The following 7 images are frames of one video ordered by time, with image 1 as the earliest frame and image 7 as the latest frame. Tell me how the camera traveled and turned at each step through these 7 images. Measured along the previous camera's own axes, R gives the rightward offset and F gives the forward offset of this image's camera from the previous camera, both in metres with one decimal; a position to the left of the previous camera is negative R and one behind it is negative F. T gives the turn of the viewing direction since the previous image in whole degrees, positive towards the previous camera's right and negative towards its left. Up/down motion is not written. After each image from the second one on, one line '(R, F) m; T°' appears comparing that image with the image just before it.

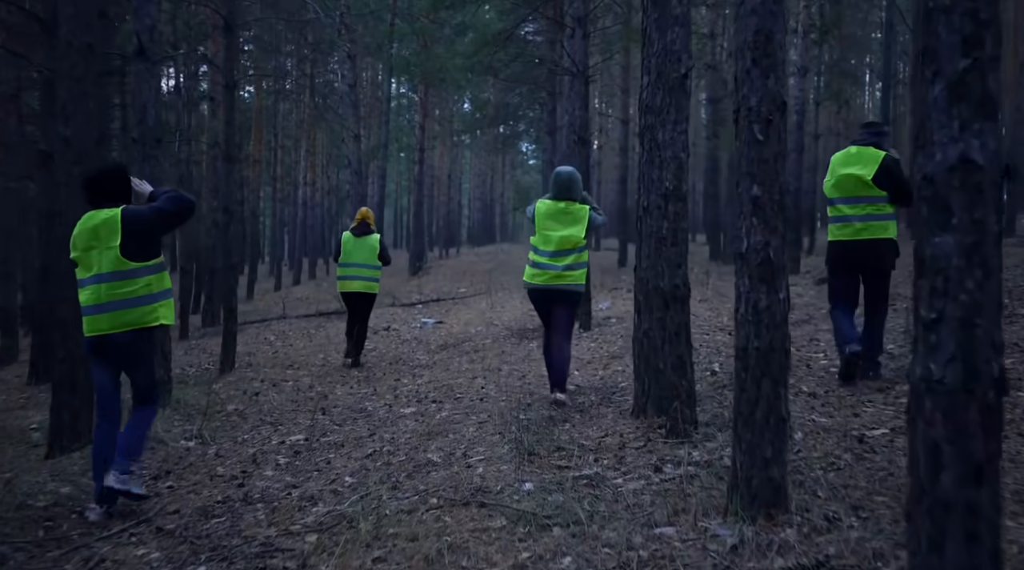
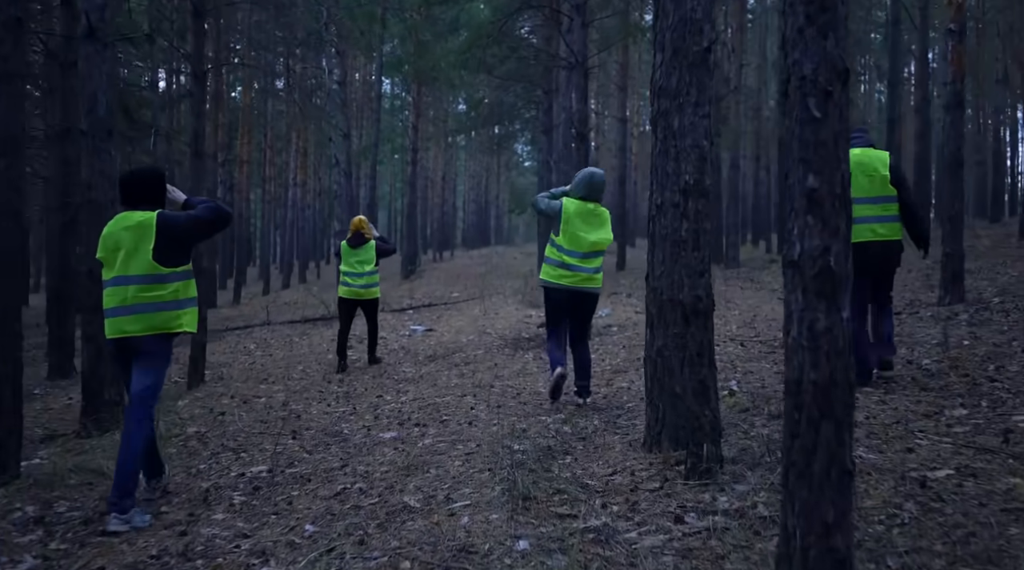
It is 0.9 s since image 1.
(0.0, +1.0) m; 0°
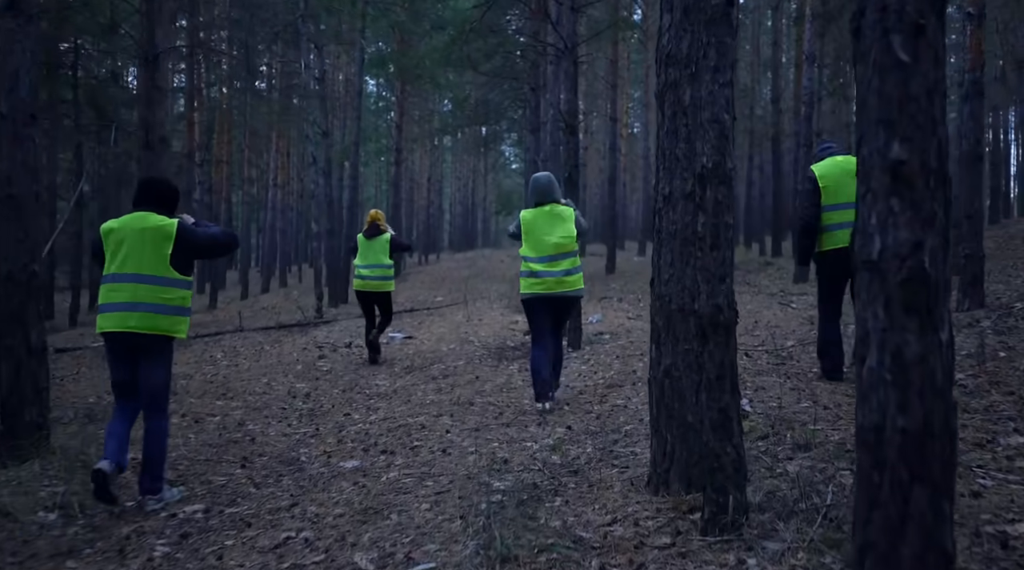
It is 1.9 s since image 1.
(+0.1, +1.0) m; +1°
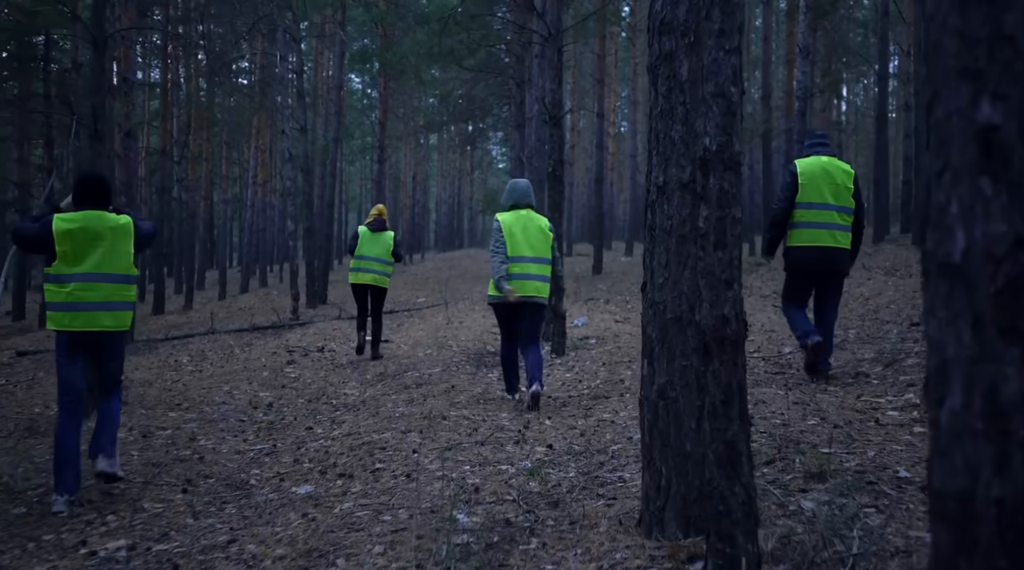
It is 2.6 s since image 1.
(+0.1, +0.7) m; +1°
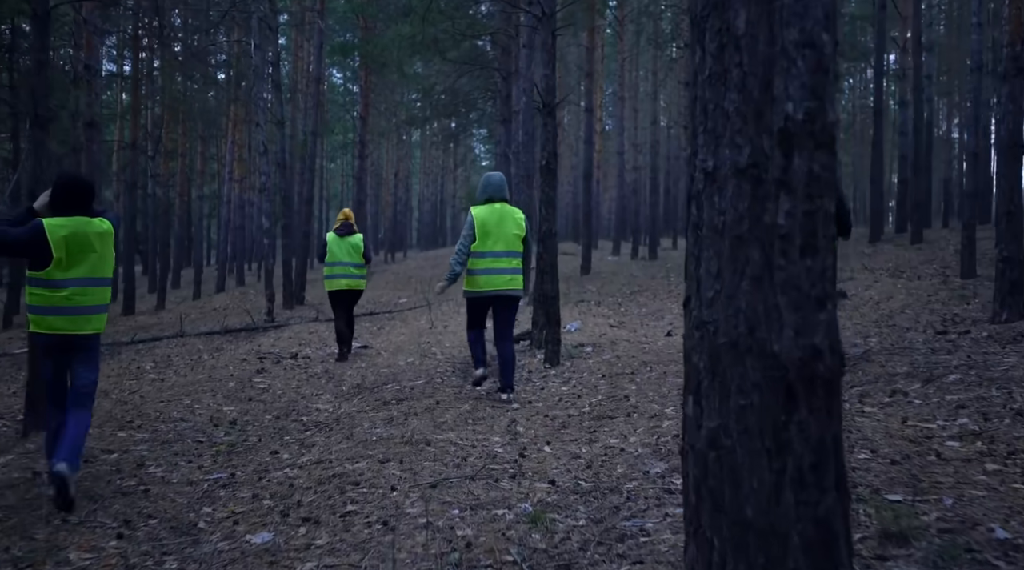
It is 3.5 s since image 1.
(-0.1, +0.9) m; +1°
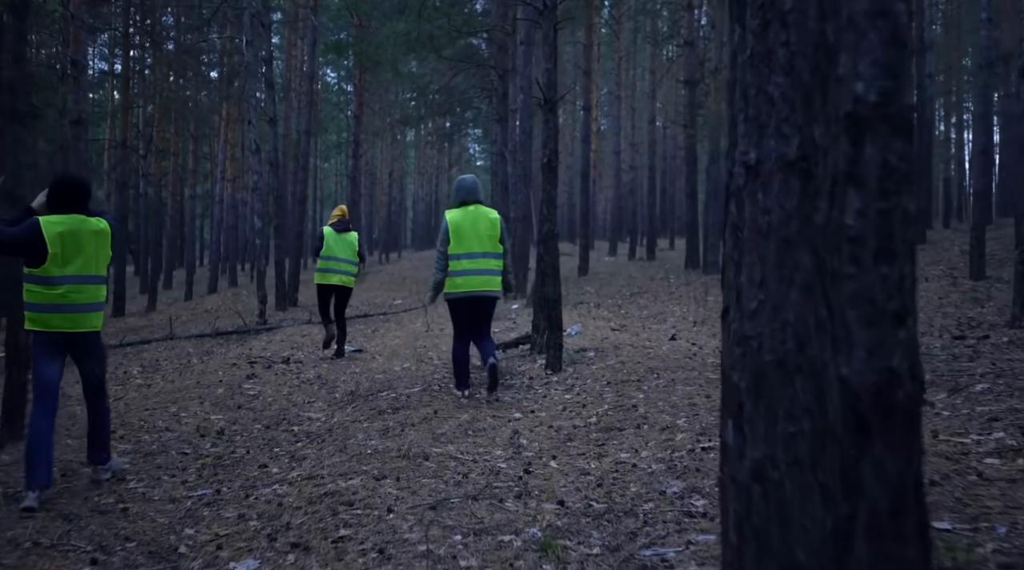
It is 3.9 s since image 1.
(-0.1, +0.4) m; 0°
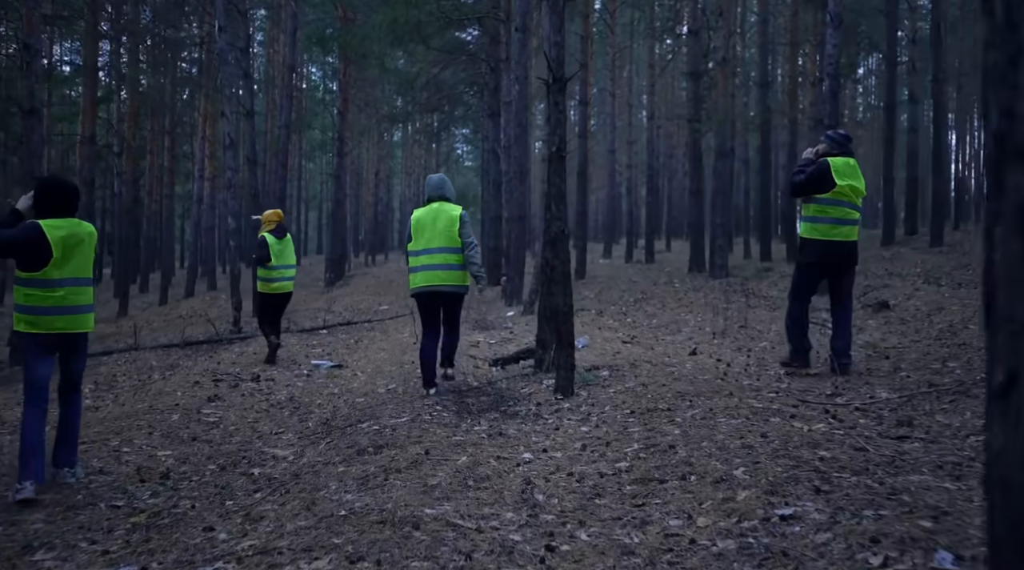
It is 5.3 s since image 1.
(-0.1, +1.4) m; +1°
